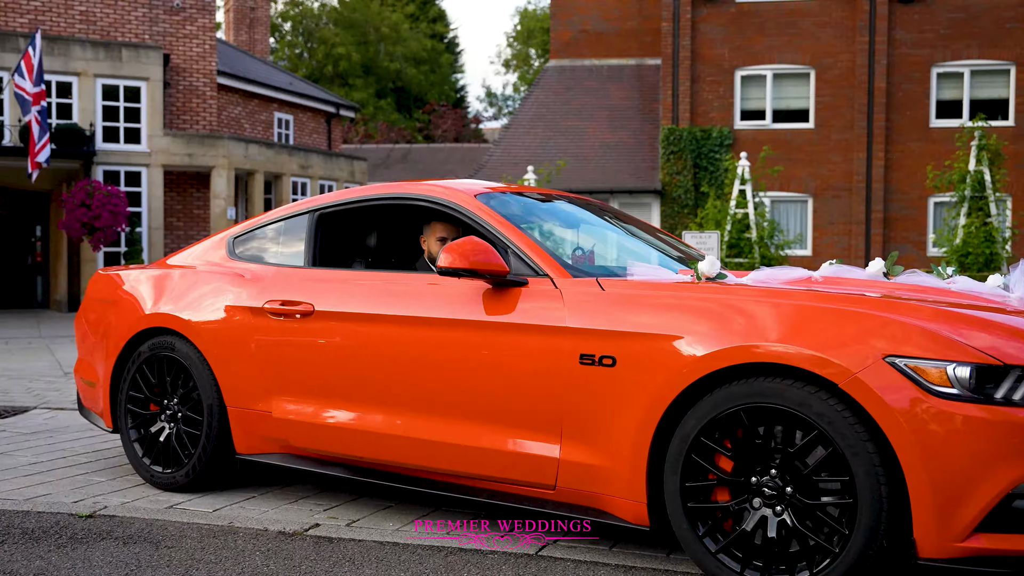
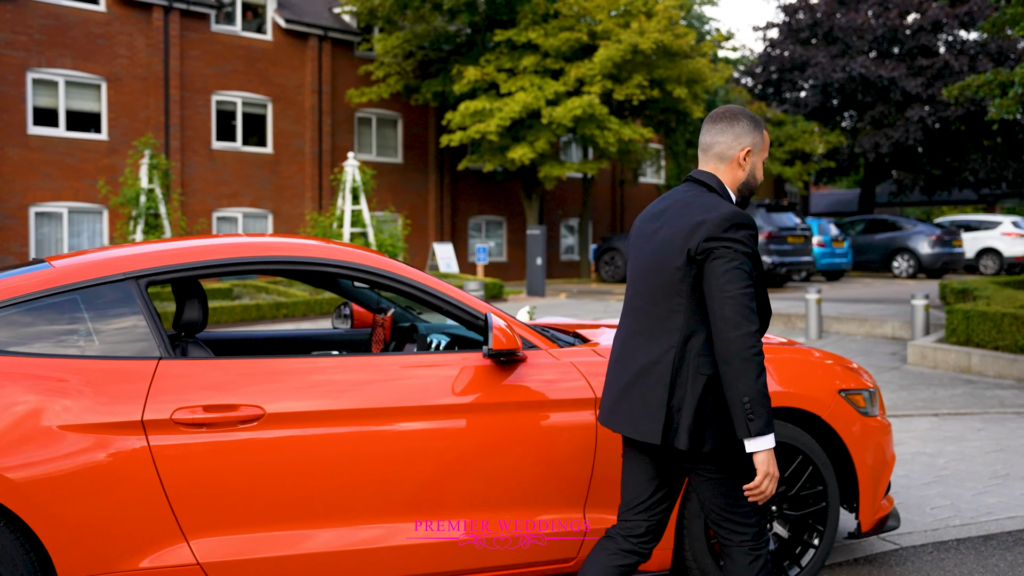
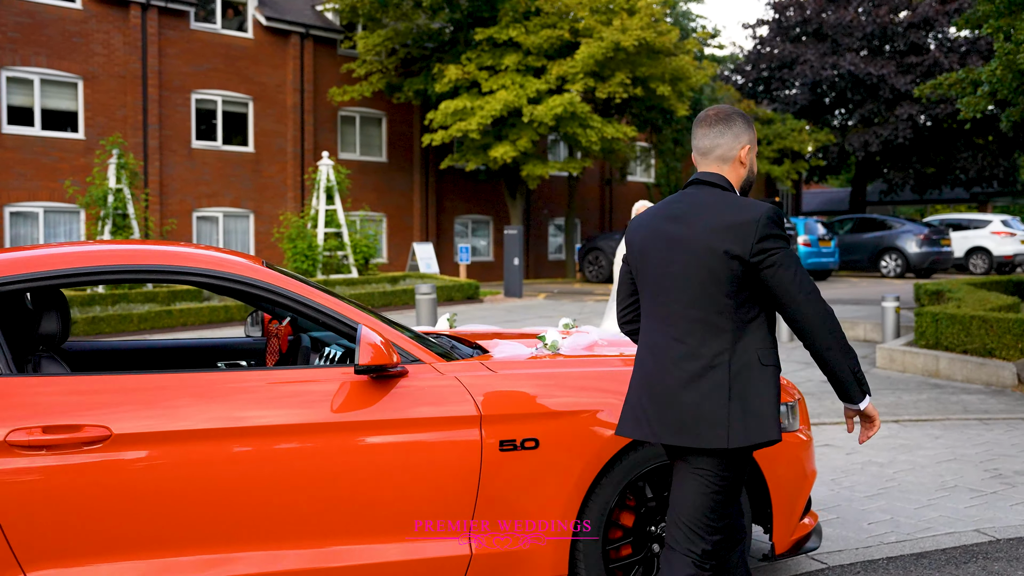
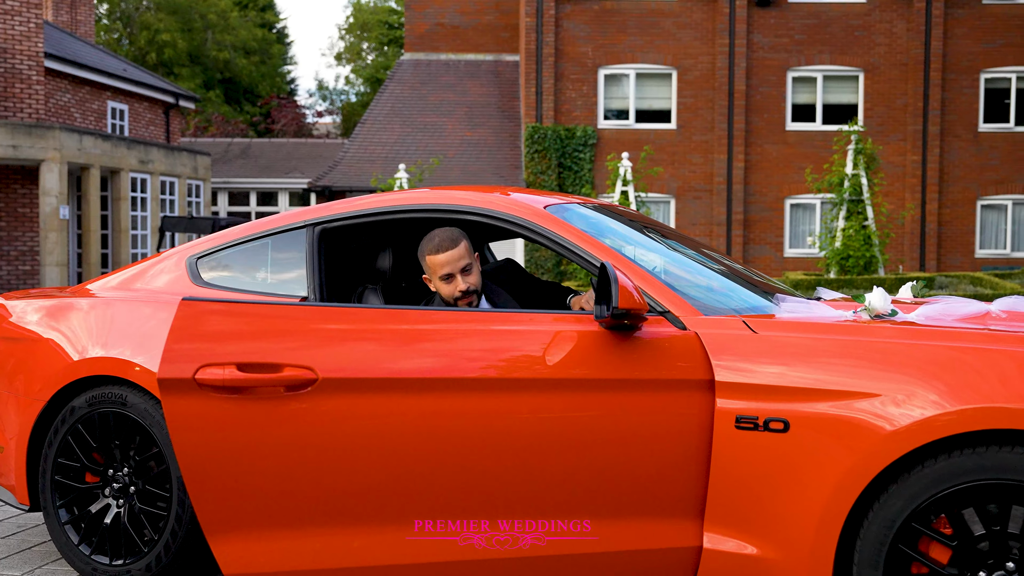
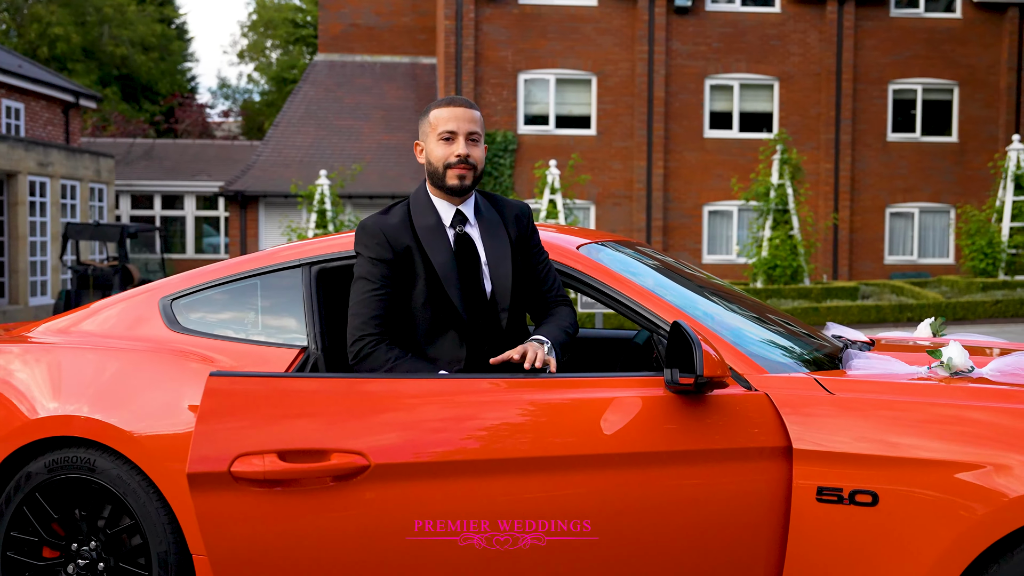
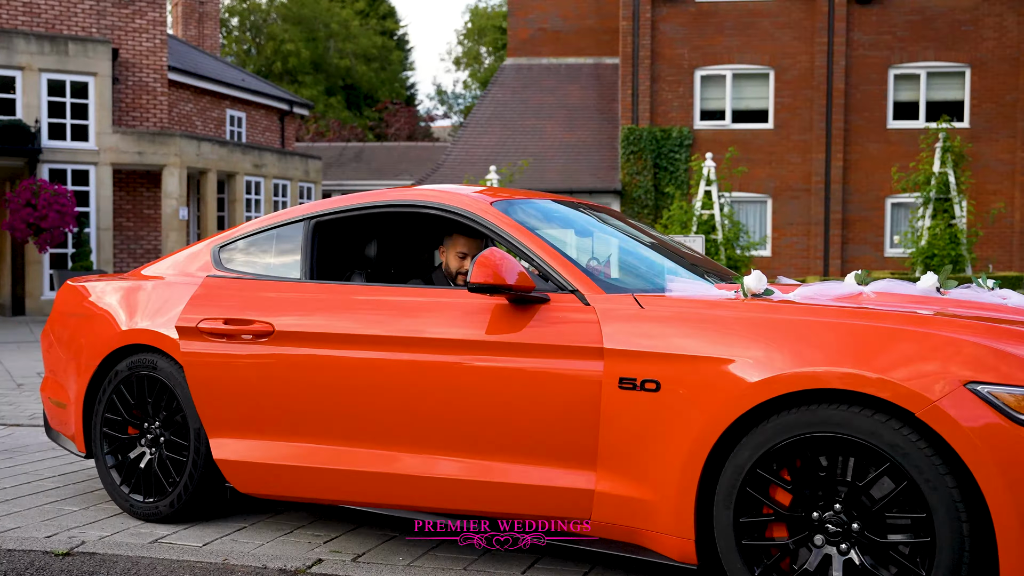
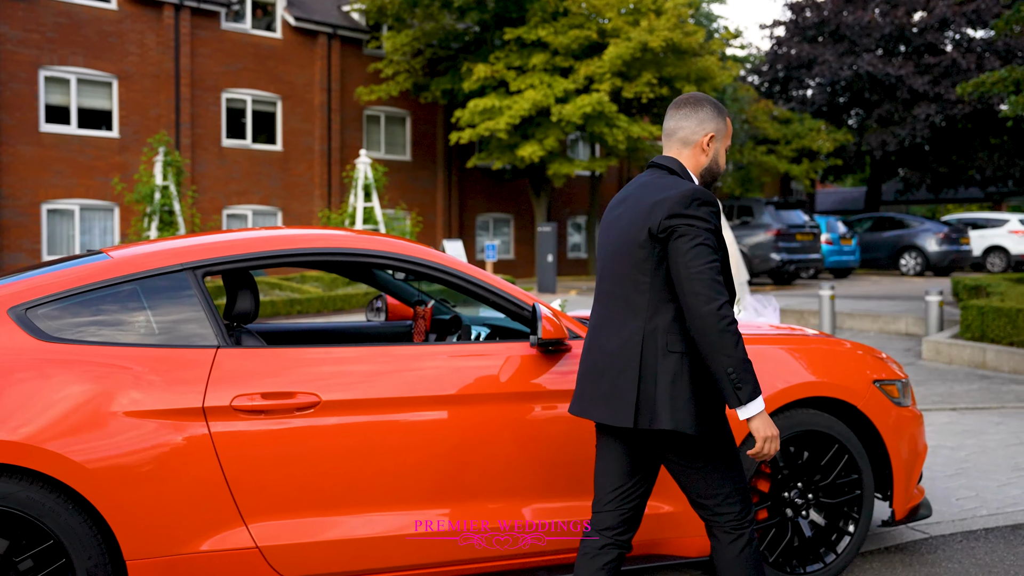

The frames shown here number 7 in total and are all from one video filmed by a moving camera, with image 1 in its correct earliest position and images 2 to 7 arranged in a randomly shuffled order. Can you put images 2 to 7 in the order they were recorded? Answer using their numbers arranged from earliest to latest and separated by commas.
6, 4, 5, 7, 2, 3
